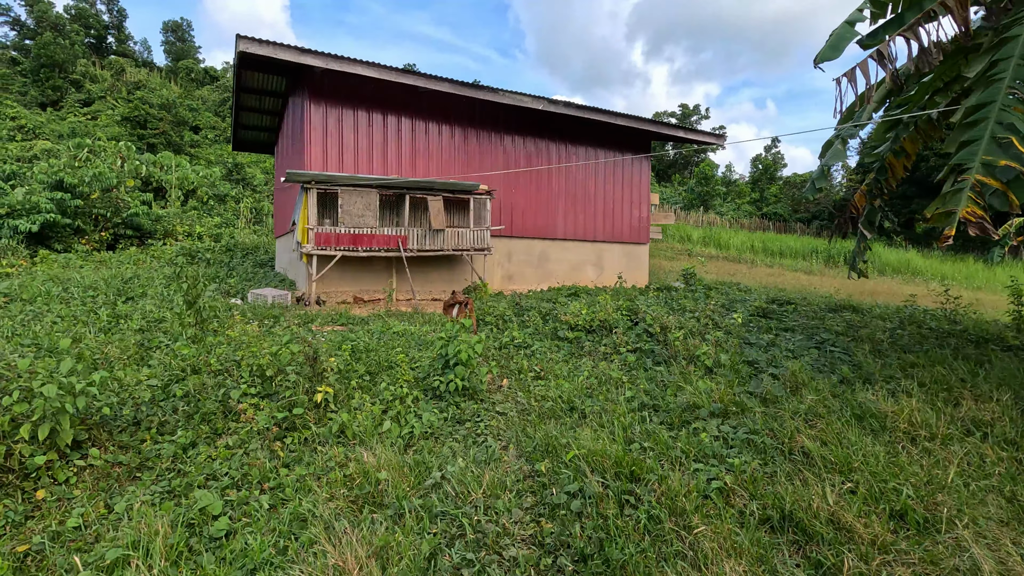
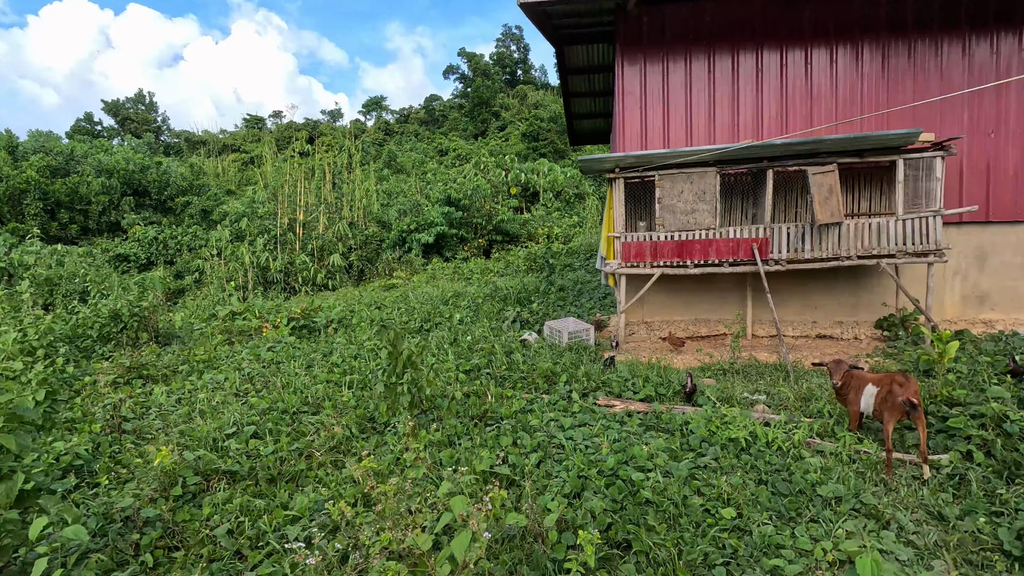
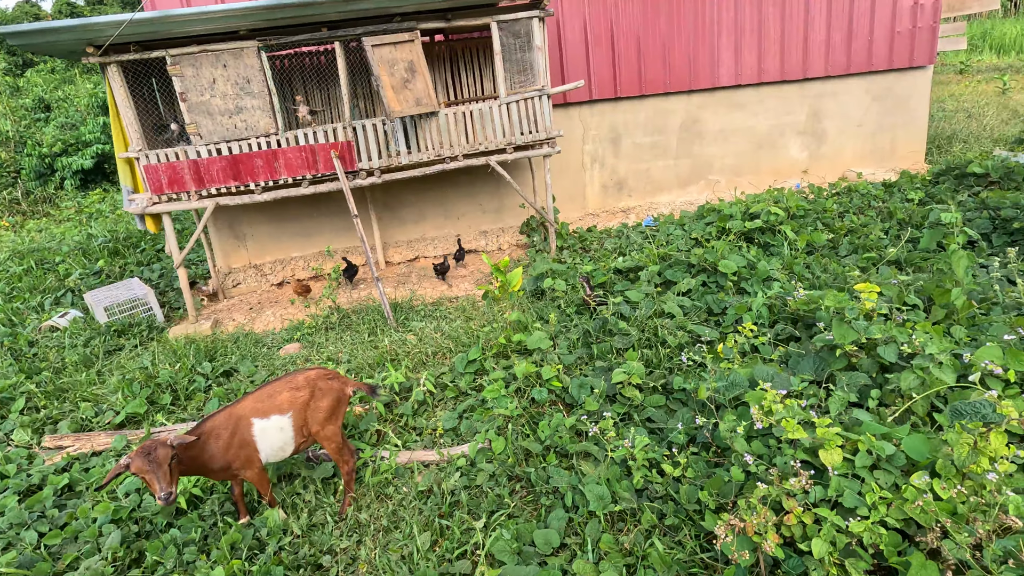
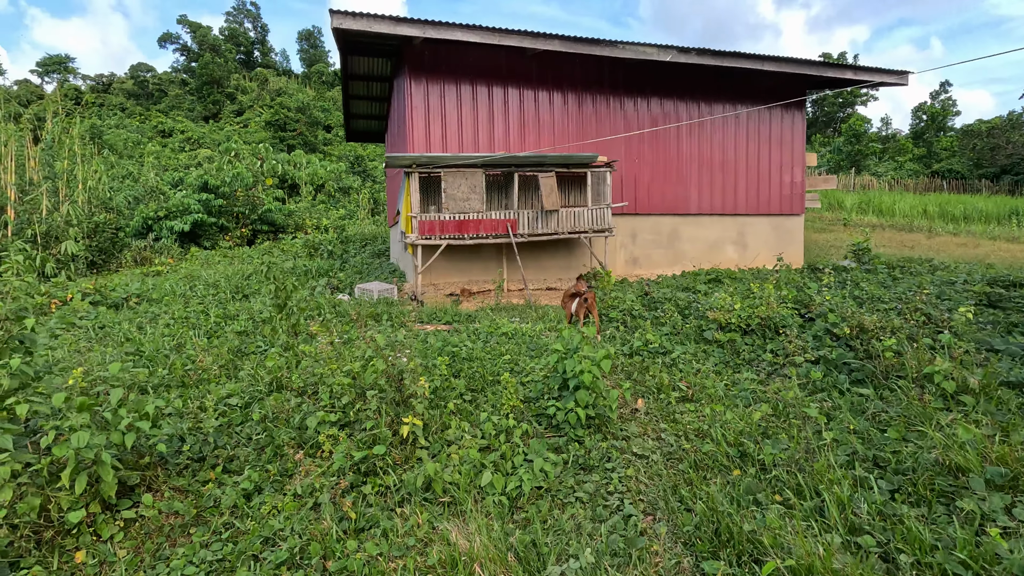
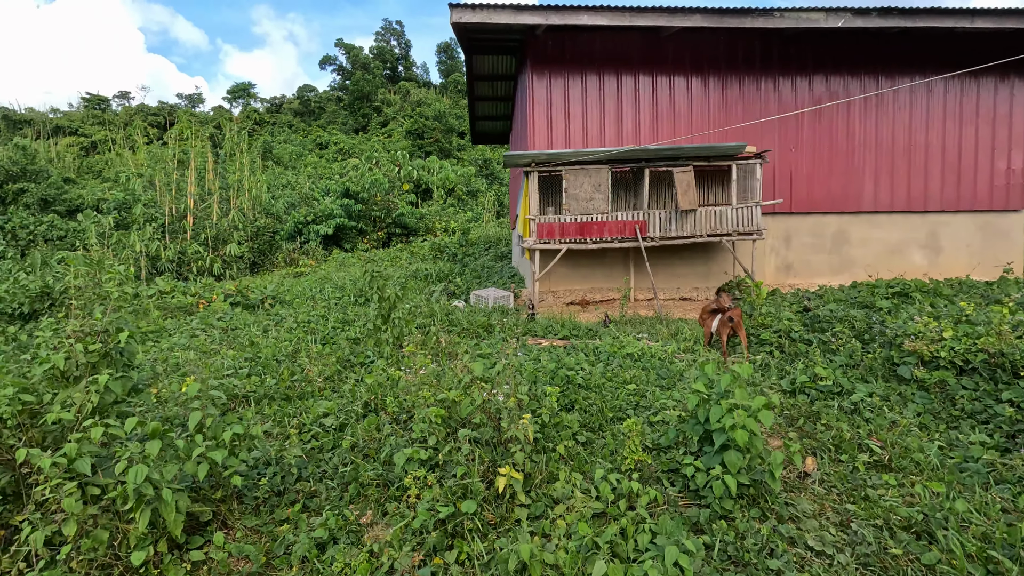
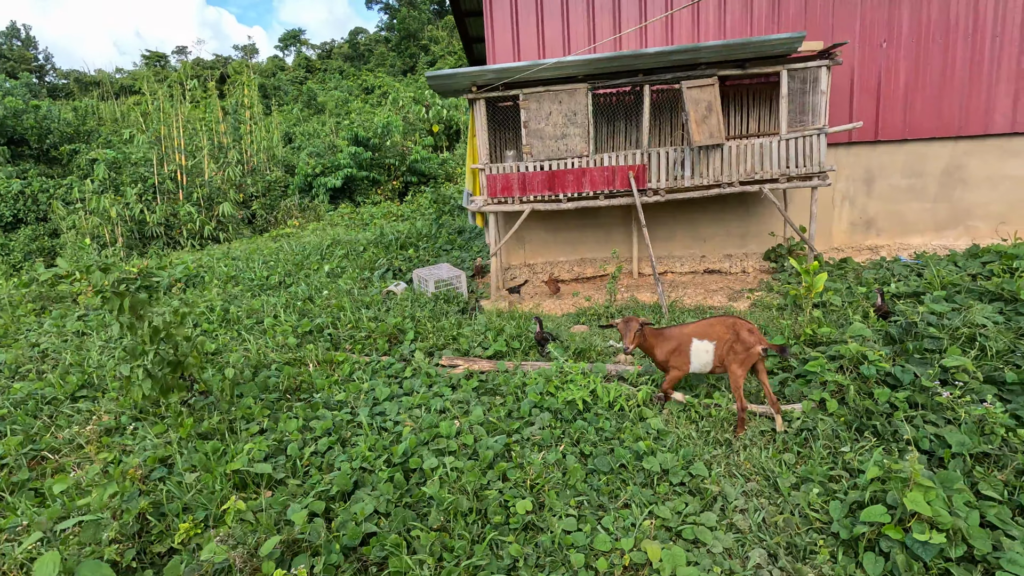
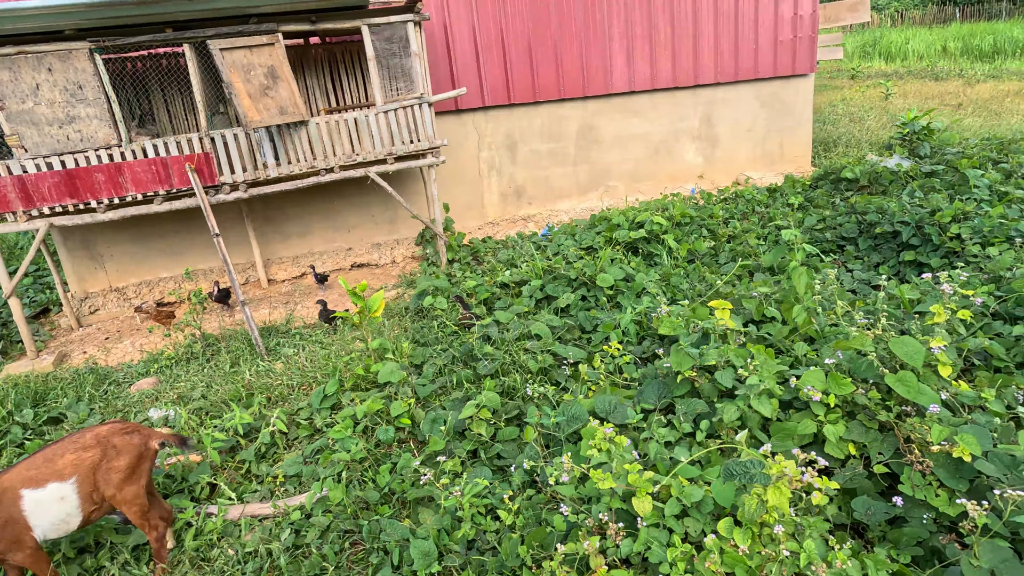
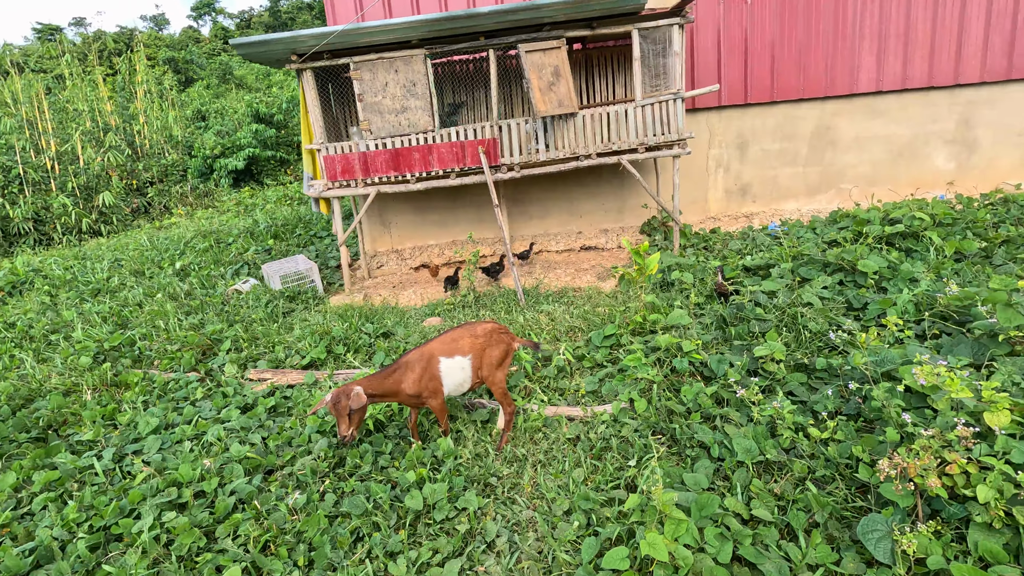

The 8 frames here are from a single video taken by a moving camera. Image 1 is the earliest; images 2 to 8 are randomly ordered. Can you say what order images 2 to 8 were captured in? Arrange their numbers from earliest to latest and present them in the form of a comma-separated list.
4, 5, 2, 6, 8, 3, 7
